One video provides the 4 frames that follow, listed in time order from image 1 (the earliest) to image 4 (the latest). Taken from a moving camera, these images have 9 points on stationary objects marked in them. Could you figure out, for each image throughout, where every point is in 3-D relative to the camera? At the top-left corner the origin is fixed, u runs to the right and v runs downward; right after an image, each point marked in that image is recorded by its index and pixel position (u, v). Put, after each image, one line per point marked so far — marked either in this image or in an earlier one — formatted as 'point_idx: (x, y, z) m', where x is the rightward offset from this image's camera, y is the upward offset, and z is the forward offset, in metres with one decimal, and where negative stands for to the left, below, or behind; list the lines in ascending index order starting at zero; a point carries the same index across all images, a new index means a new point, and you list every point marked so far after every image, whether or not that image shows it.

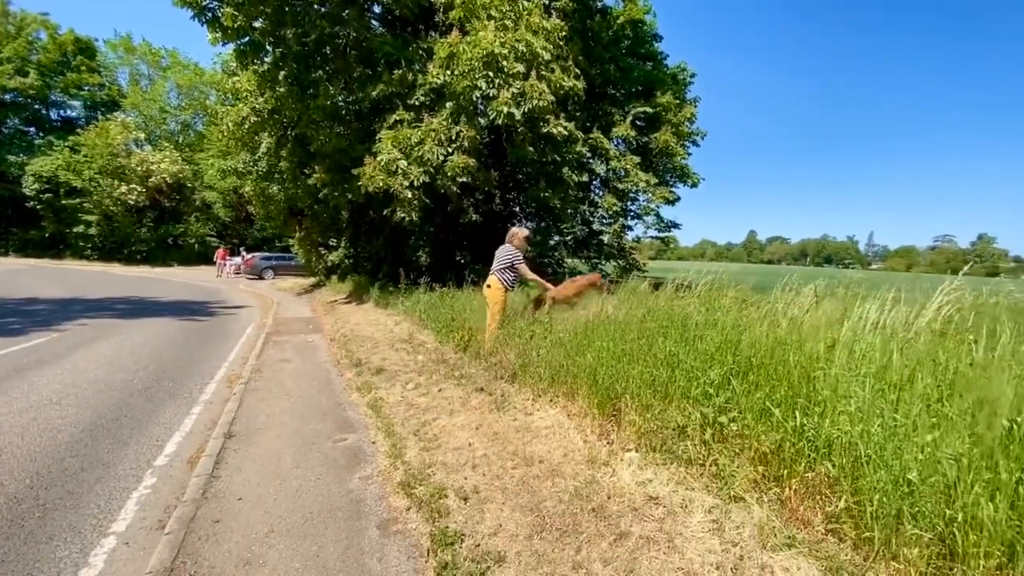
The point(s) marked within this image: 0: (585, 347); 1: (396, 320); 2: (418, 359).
0: (+1.0, -0.8, +5.8) m
1: (-3.4, -0.9, +12.7) m
2: (-1.9, -1.4, +8.8) m
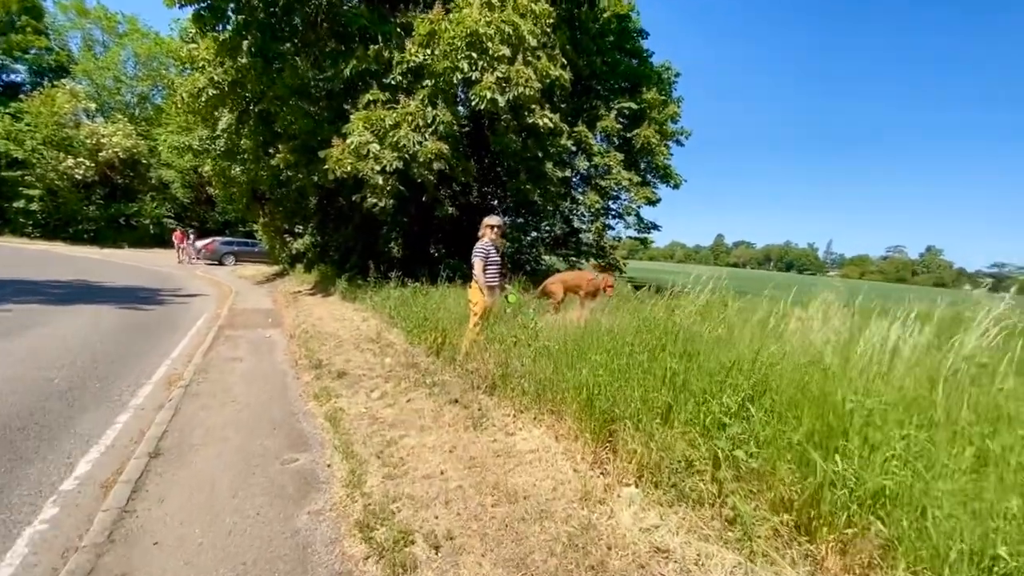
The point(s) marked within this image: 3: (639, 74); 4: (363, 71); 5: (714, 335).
0: (+0.8, -0.8, +5.2) m
1: (-4.0, -0.8, +11.9) m
2: (-2.3, -1.4, +8.0) m
3: (+5.0, +8.4, +17.3) m
4: (-4.4, +6.4, +12.9) m
5: (+2.2, -0.5, +4.6) m
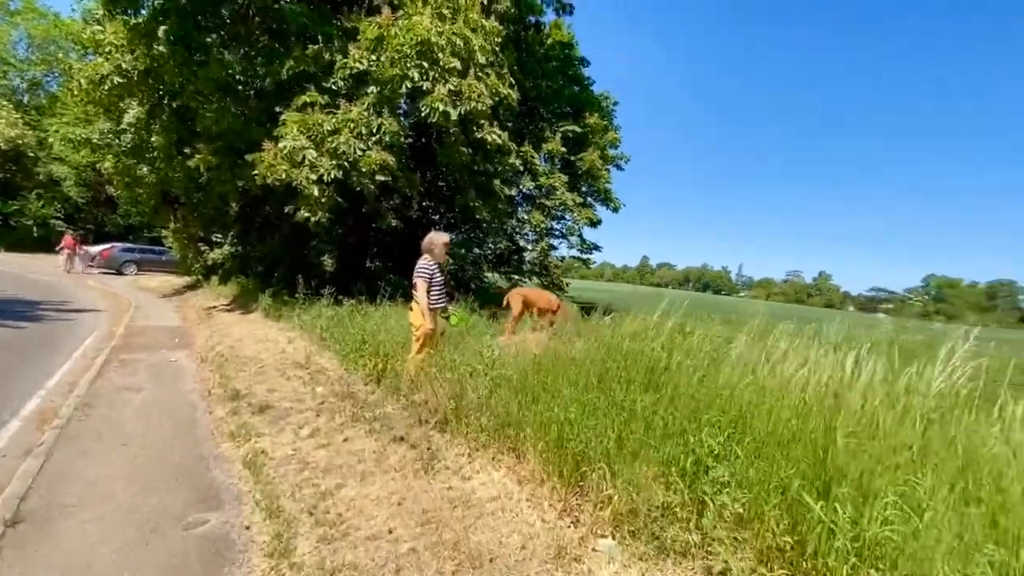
0: (+0.3, -1.1, +4.8) m
1: (-5.4, -1.2, +10.7) m
2: (-3.2, -1.7, +7.1) m
3: (+2.9, +7.6, +17.7) m
4: (-5.8, +5.9, +12.0) m
5: (+1.8, -0.8, +4.5) m
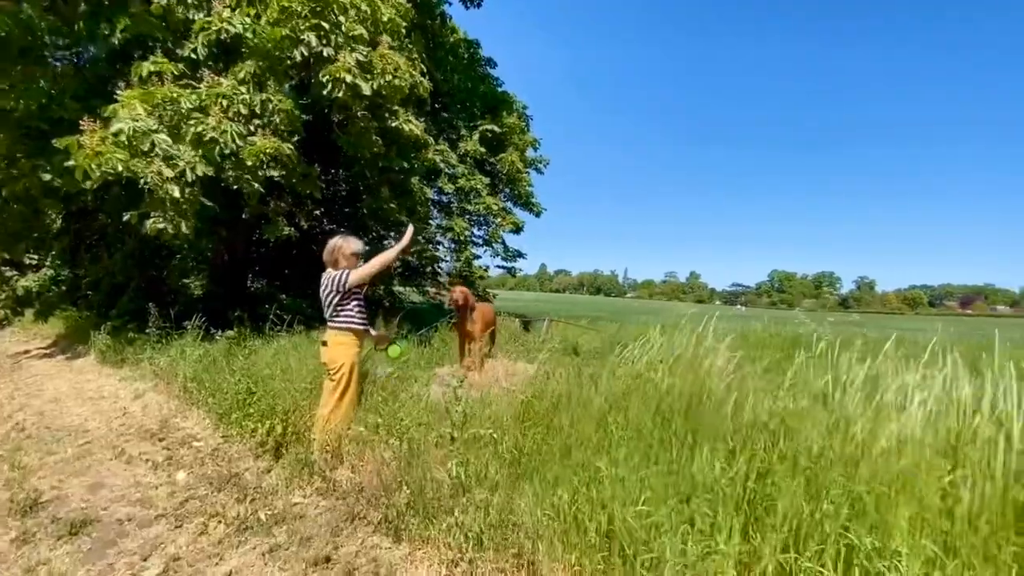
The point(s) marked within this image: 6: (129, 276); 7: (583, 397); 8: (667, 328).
0: (+0.3, -1.3, +3.2) m
1: (-6.6, -1.8, +7.7) m
2: (-3.6, -2.1, +4.7) m
3: (-0.5, +7.1, +16.5) m
4: (-7.6, +5.2, +9.0) m
5: (+1.7, -0.9, +3.2) m
6: (-10.0, +0.3, +11.5) m
7: (+0.5, -0.9, +3.8) m
8: (+1.6, -0.4, +4.8) m
